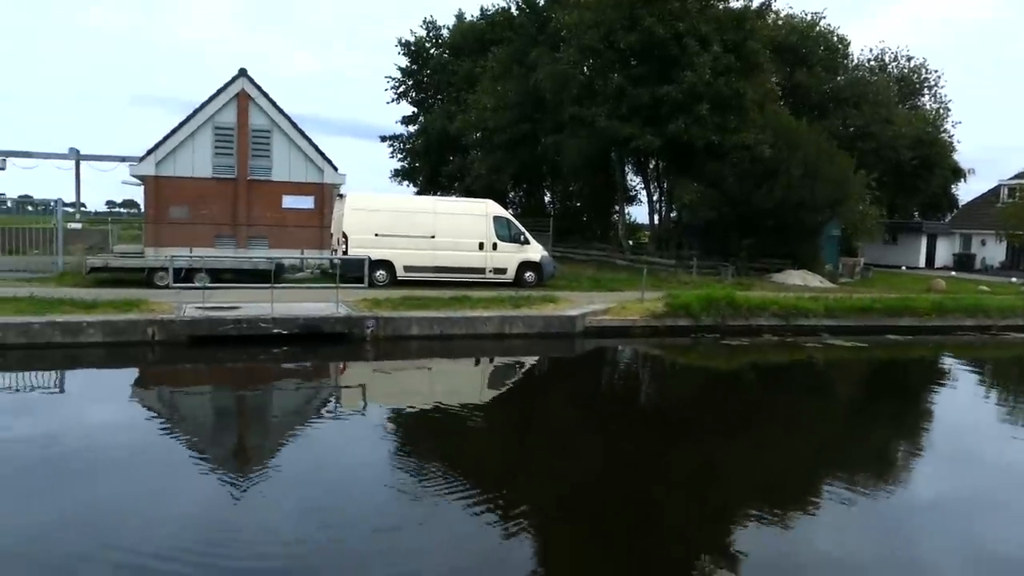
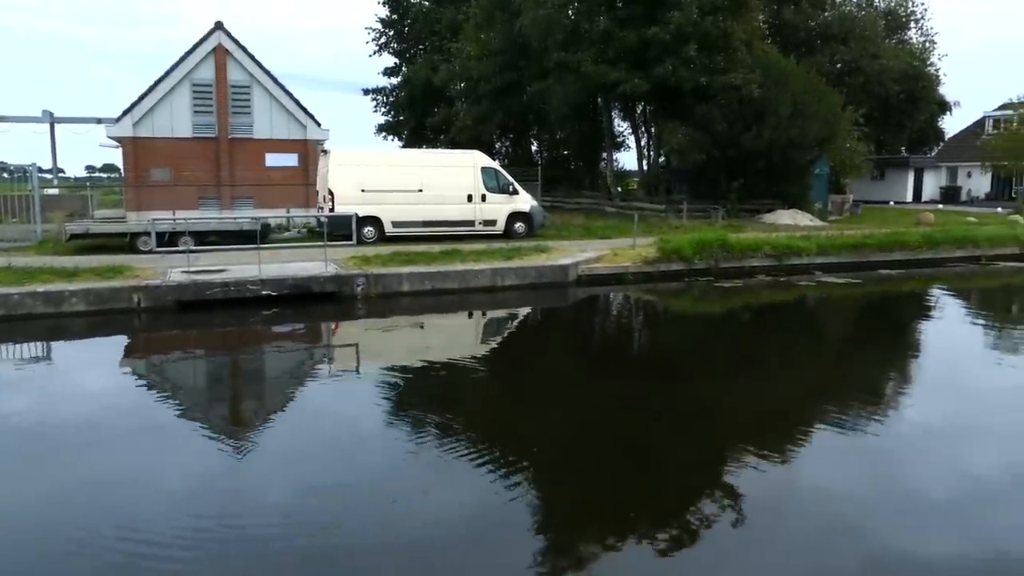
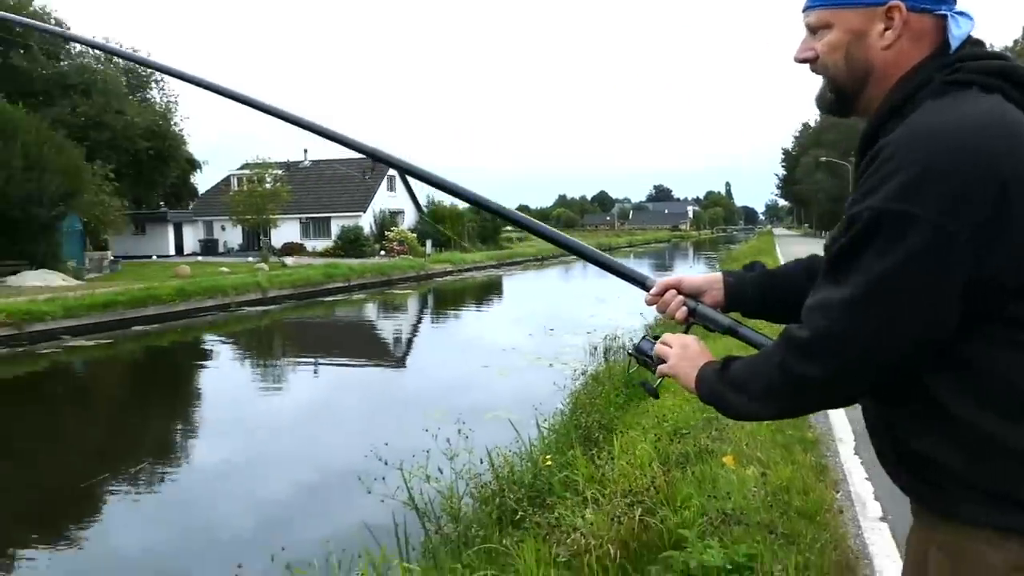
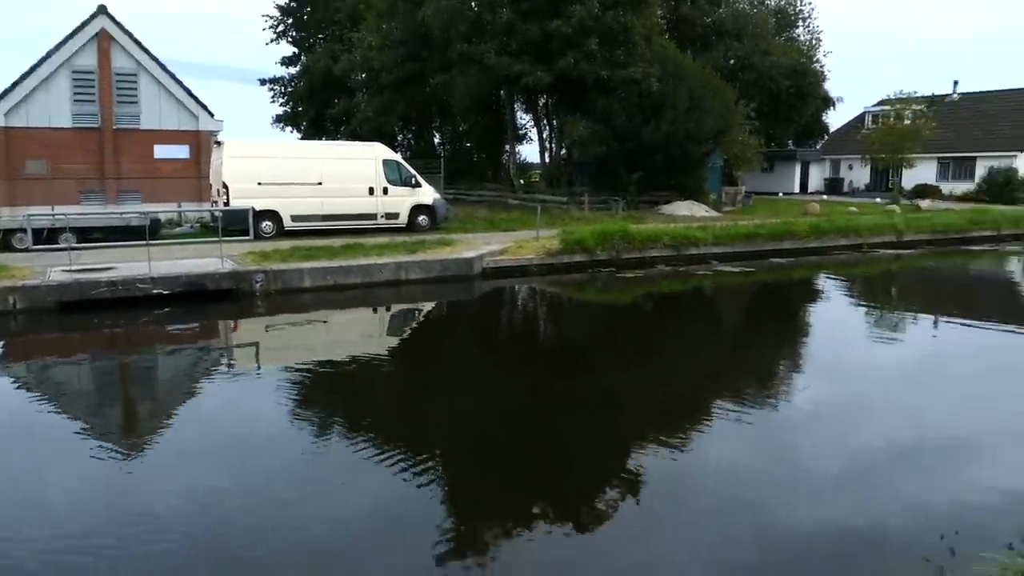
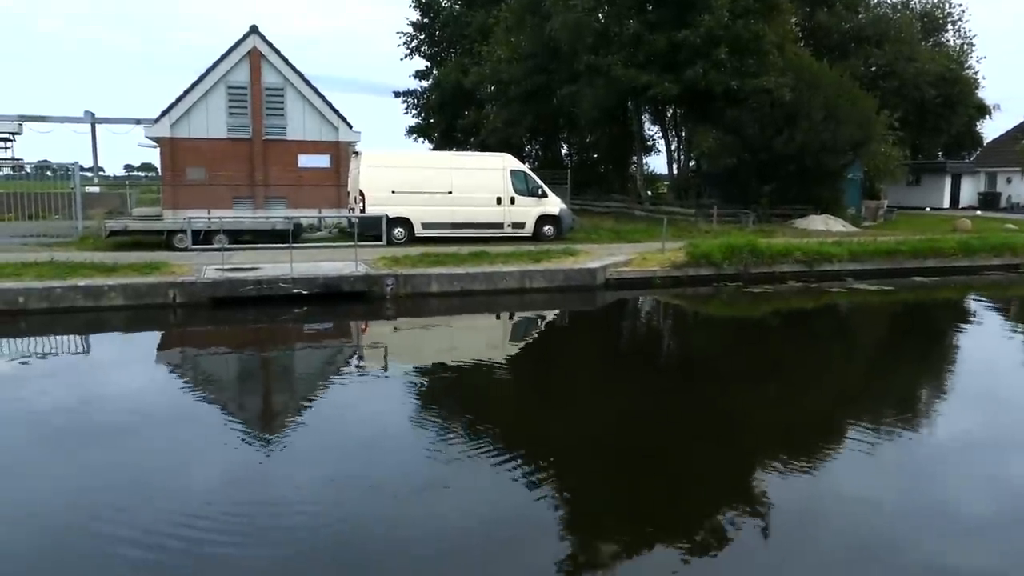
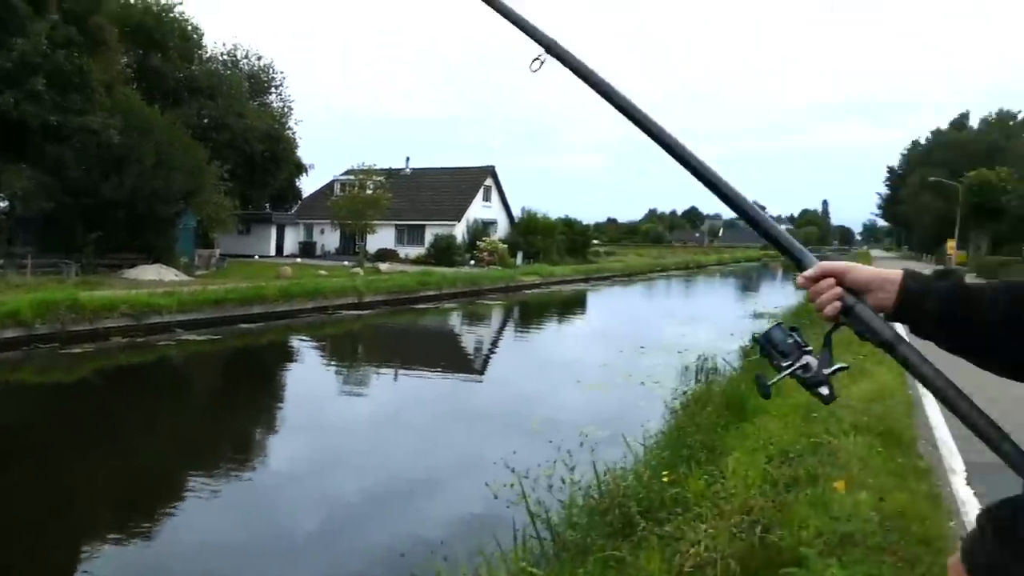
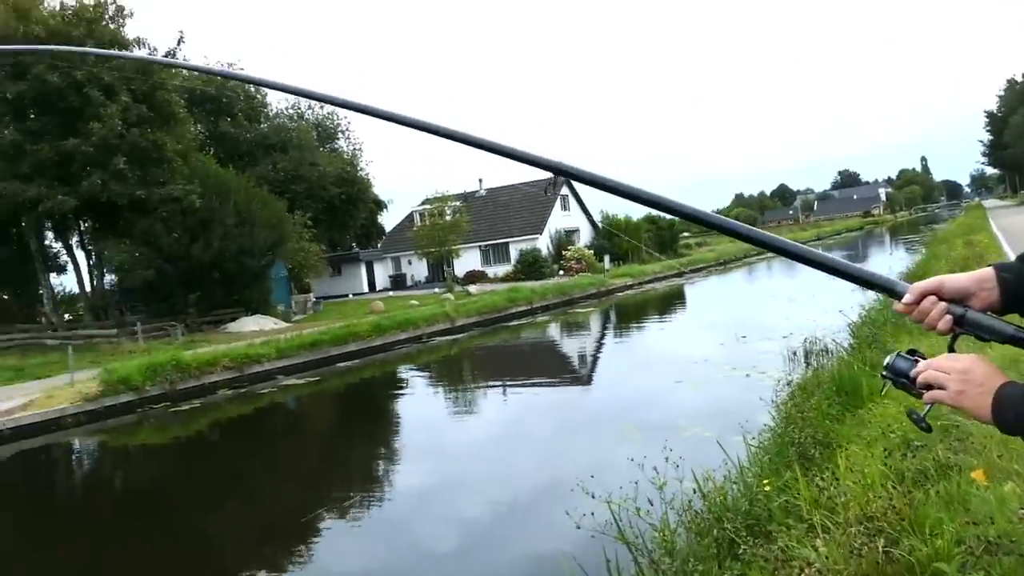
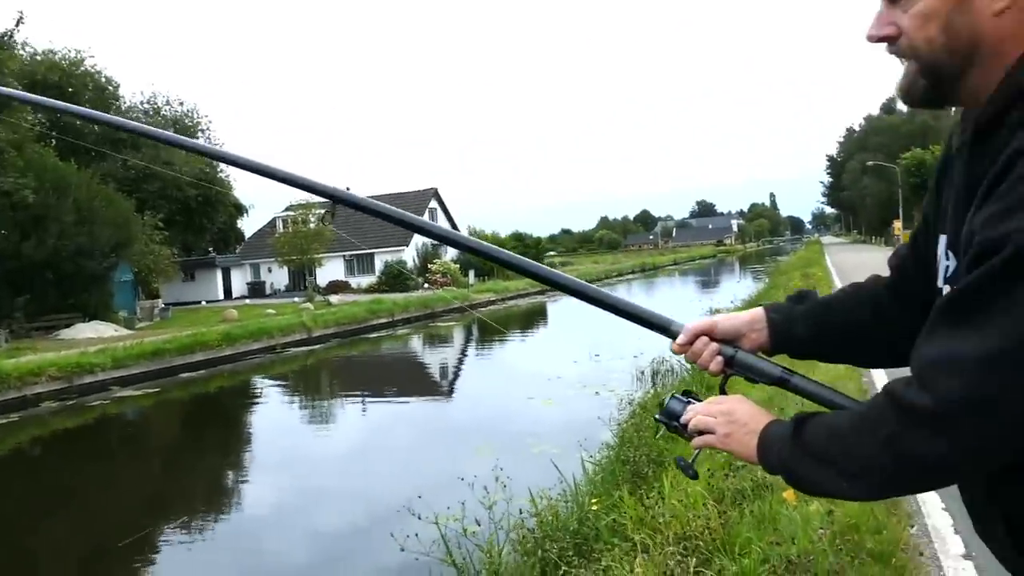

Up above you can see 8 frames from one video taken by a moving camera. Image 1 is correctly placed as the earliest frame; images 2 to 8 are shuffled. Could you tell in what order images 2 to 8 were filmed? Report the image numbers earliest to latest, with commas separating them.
5, 2, 4, 6, 3, 7, 8
